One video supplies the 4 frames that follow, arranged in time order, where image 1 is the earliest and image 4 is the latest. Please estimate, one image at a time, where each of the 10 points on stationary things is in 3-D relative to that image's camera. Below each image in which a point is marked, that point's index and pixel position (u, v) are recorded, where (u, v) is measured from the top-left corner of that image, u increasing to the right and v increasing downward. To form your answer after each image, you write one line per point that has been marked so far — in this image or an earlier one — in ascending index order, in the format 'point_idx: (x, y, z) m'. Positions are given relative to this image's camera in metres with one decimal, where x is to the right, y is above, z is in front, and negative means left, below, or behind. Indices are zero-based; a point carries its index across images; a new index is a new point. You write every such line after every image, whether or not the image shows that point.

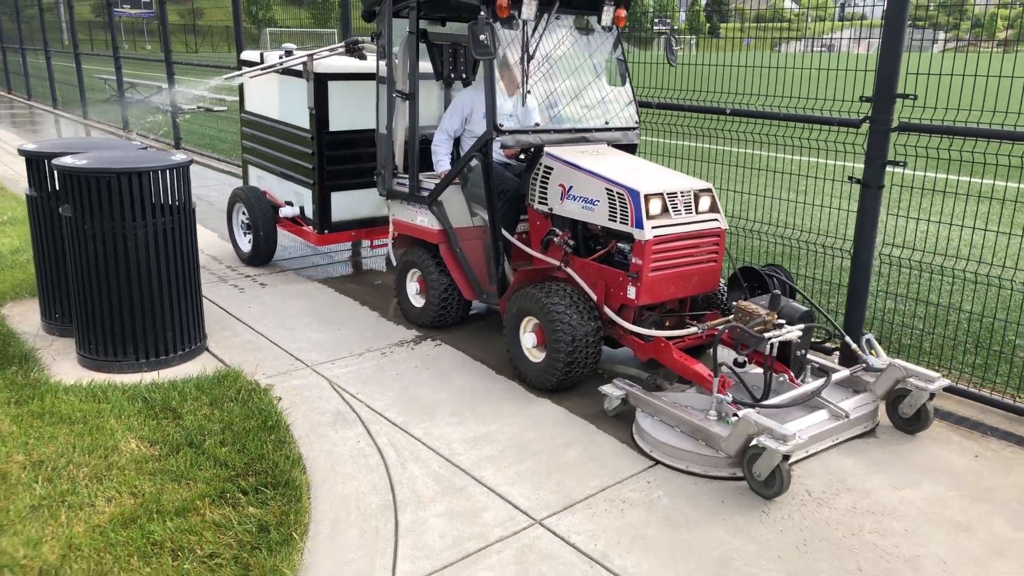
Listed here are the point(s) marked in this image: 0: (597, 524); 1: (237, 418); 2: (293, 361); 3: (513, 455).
0: (+0.3, -0.9, +3.1) m
1: (-1.3, -0.6, +3.8) m
2: (-1.3, -0.4, +4.7) m
3: (0.0, -0.8, +3.7) m
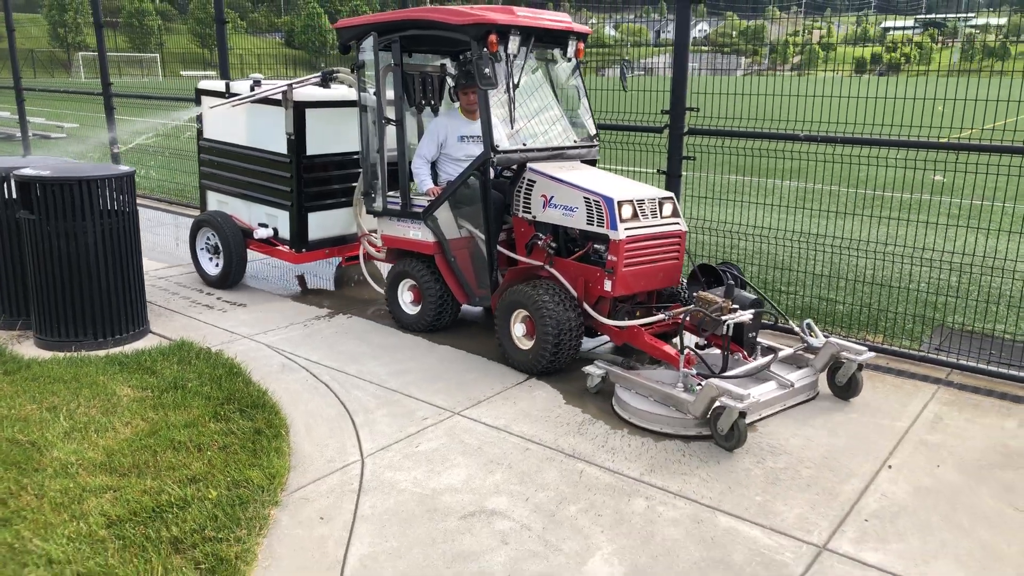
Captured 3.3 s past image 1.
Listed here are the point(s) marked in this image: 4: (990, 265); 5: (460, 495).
0: (-0.1, -0.7, +4.4) m
1: (-1.8, -0.5, +4.8) m
2: (-2.0, -0.3, +5.7) m
3: (-0.5, -0.6, +4.9) m
4: (+4.1, +0.2, +6.7) m
5: (-0.2, -0.9, +3.6) m
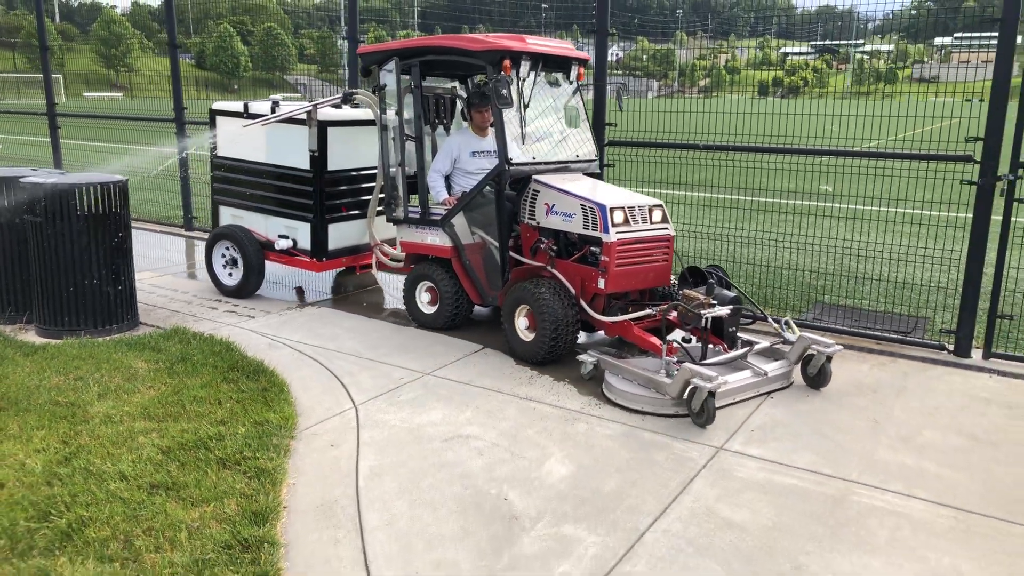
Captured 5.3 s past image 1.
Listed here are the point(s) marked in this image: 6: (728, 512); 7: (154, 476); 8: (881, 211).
0: (-0.3, -0.6, +5.4) m
1: (-2.1, -0.4, +5.5) m
2: (-2.4, -0.3, +6.4) m
3: (-0.8, -0.4, +5.8) m
4: (+3.6, +0.4, +8.1) m
5: (-0.4, -0.8, +4.5) m
6: (+1.0, -1.0, +3.6) m
7: (-1.7, -0.9, +3.7) m
8: (+5.0, +1.0, +10.6) m
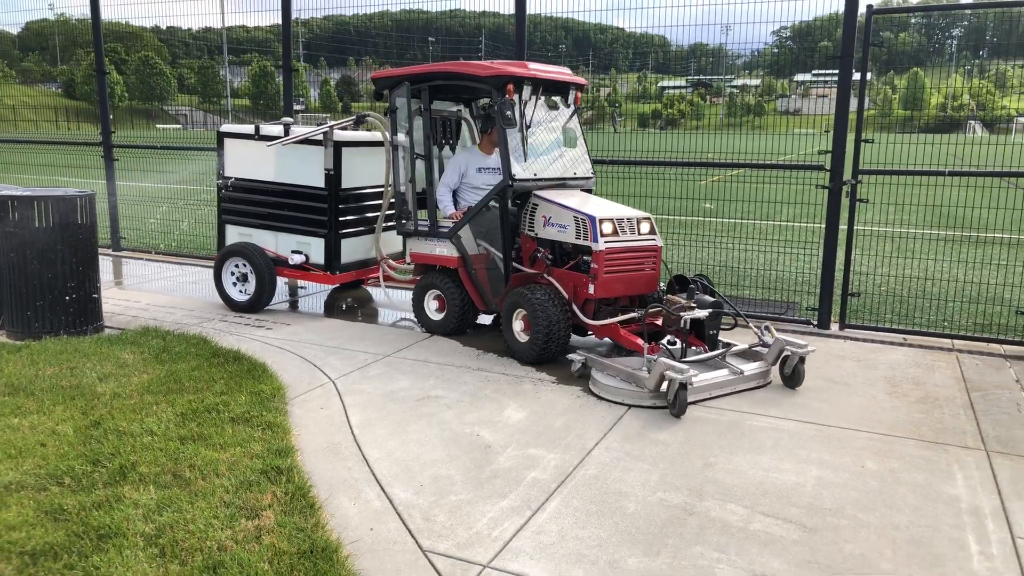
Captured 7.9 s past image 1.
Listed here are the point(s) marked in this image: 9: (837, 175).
0: (-0.7, -0.5, +6.2) m
1: (-2.5, -0.4, +6.1) m
2: (-2.9, -0.3, +7.0) m
3: (-1.3, -0.4, +6.5) m
4: (+2.7, +0.4, +9.5) m
5: (-0.7, -0.7, +5.3) m
6: (+0.8, -0.9, +4.6) m
7: (-1.8, -0.8, +4.4) m
8: (+3.8, +1.0, +12.1) m
9: (+2.8, +1.0, +6.8) m
